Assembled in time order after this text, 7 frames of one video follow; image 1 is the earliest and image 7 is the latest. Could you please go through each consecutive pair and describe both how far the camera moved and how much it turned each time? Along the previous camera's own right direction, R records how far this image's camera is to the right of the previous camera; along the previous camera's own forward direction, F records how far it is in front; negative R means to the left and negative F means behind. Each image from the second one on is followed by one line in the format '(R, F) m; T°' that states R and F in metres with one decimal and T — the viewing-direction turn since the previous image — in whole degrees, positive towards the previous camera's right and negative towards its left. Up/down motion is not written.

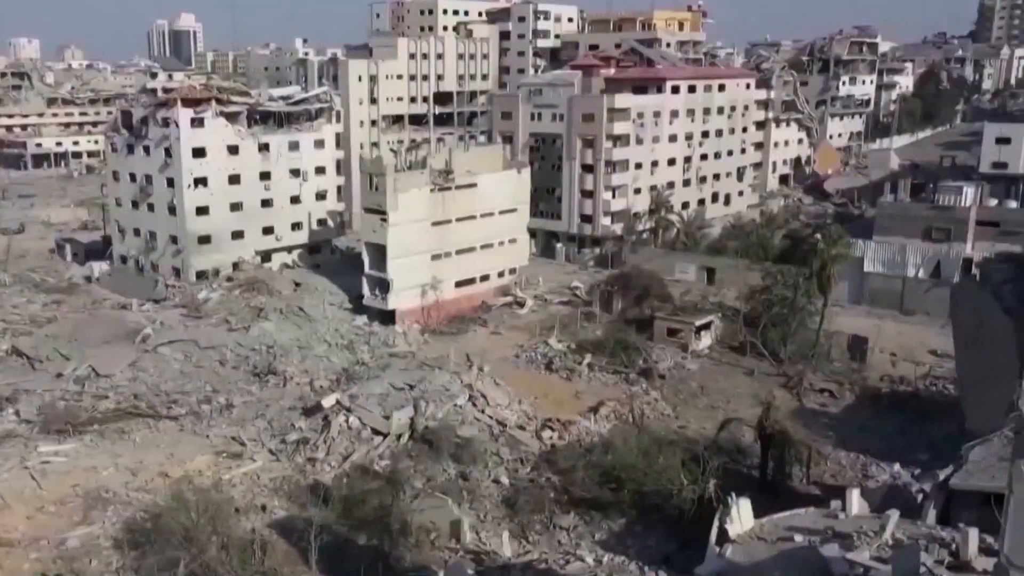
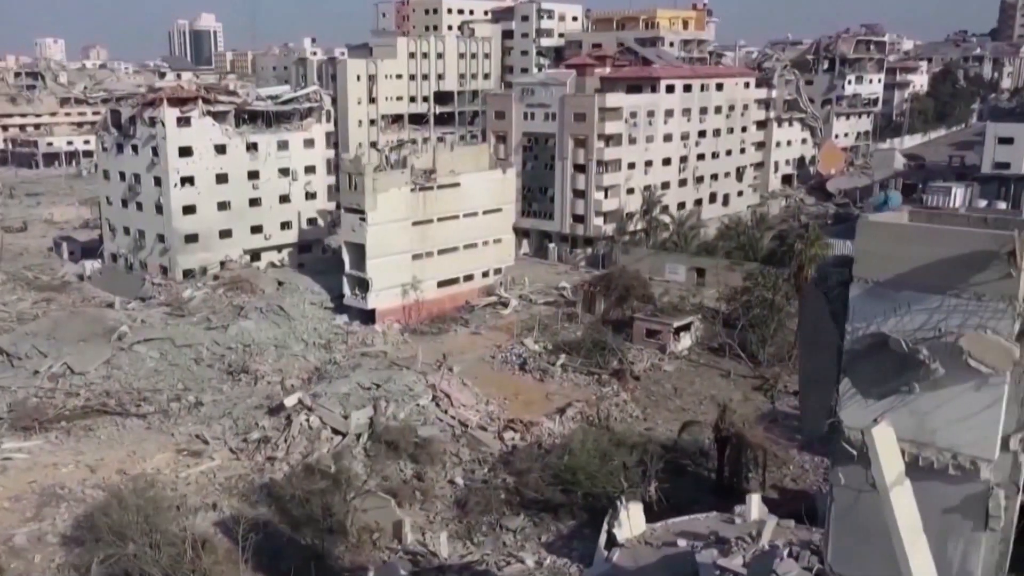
(+1.3, 0.0) m; -1°
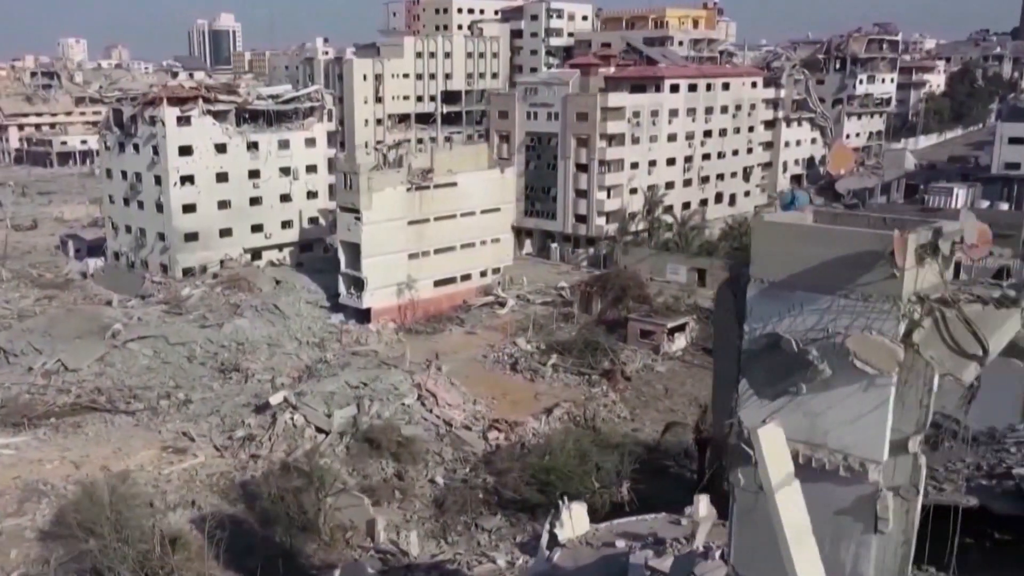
(+0.8, 0.0) m; -1°
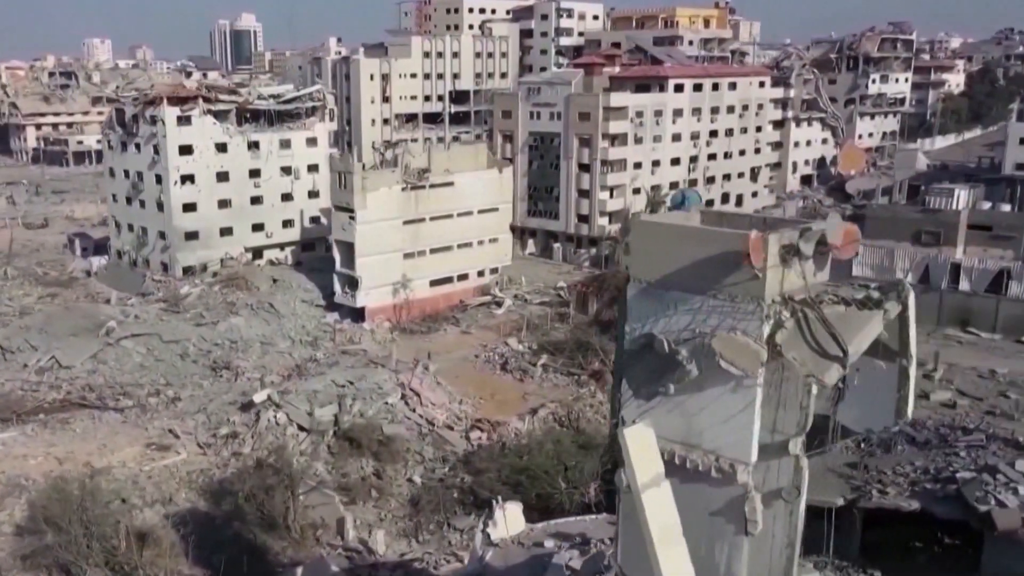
(+0.9, 0.0) m; -1°
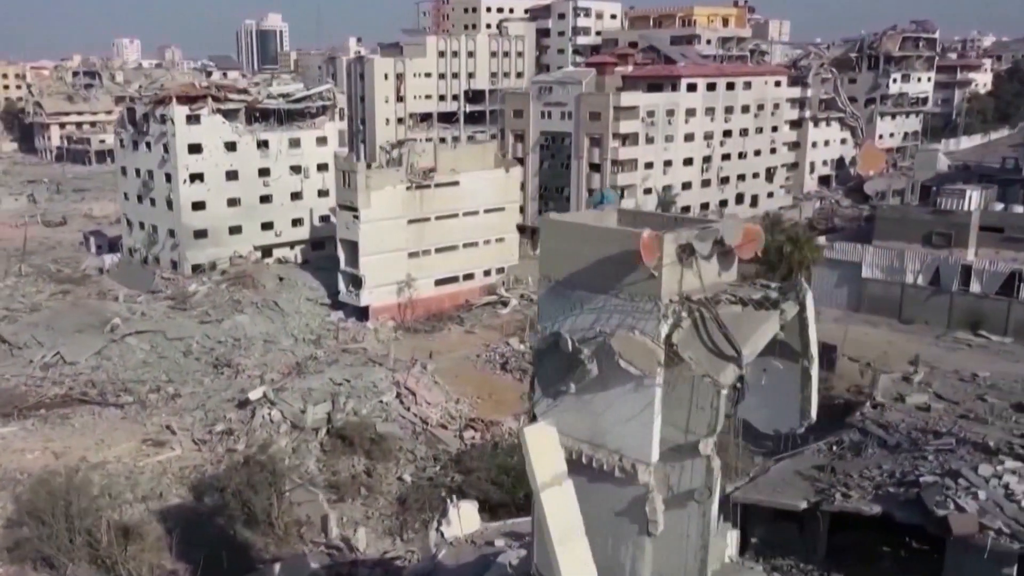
(+0.7, 0.0) m; -1°
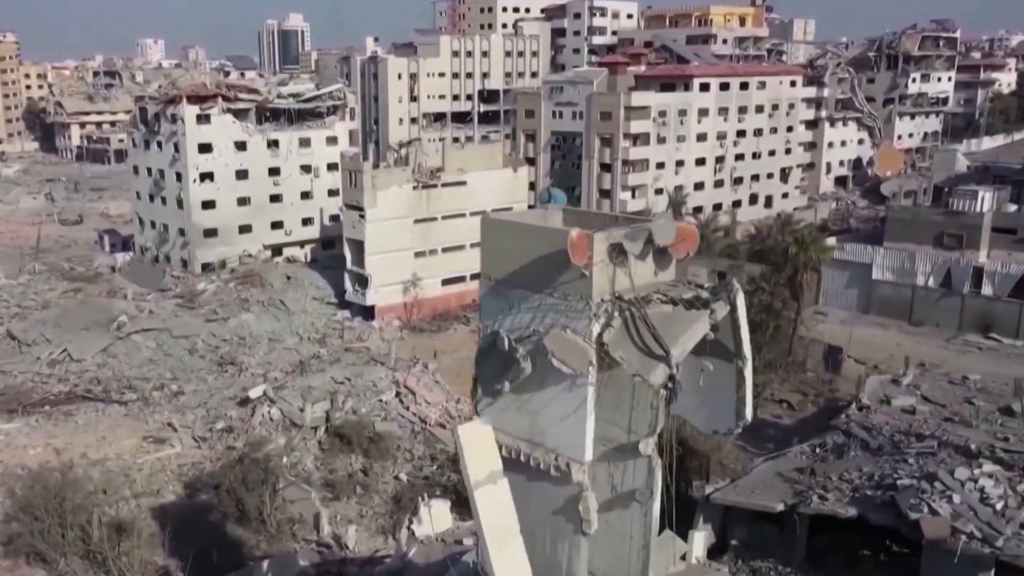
(+0.5, 0.0) m; -1°
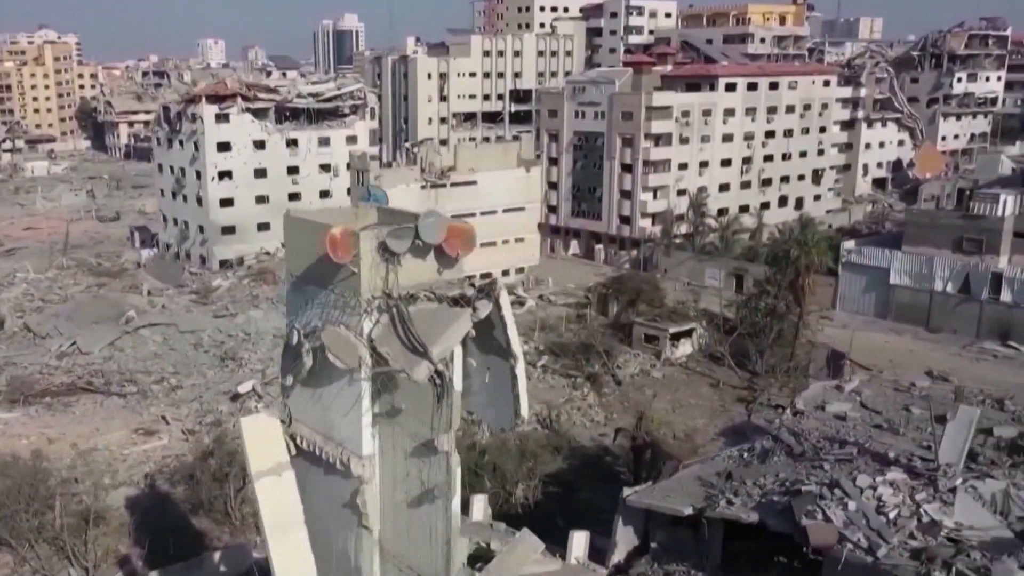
(+1.5, +0.1) m; -3°
